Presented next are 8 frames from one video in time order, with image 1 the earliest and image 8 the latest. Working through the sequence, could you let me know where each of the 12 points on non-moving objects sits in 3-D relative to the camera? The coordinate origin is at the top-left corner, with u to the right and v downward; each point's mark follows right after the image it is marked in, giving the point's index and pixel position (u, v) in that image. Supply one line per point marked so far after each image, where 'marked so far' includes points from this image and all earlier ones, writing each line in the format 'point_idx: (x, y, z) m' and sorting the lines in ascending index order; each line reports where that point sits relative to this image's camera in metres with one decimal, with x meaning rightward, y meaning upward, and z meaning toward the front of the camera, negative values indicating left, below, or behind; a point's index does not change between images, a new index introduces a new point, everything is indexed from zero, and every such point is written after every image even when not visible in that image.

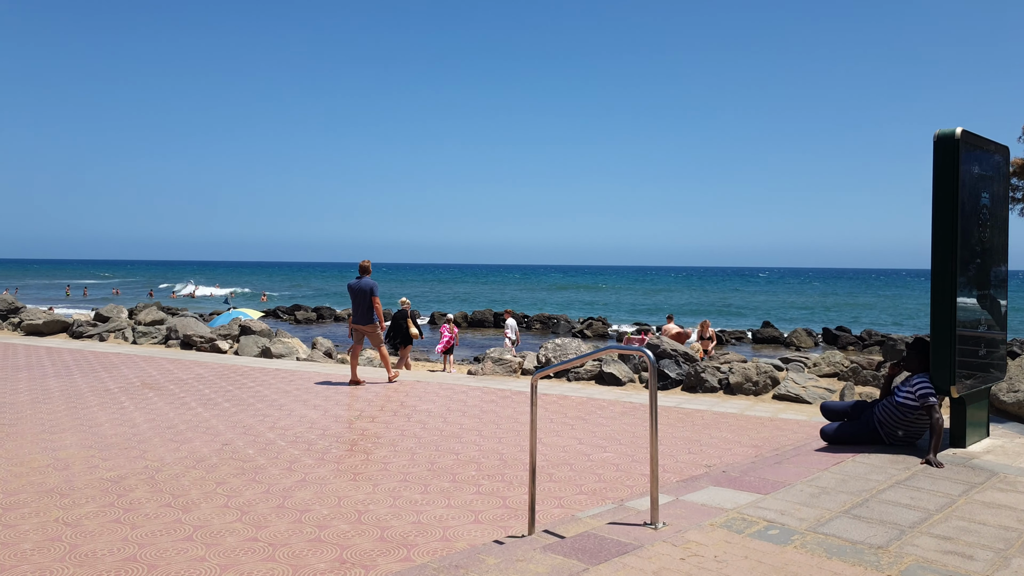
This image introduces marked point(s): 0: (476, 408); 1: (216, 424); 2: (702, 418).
0: (-0.4, -1.4, +8.5) m
1: (-2.9, -1.3, +7.4) m
2: (+2.1, -1.4, +8.4) m
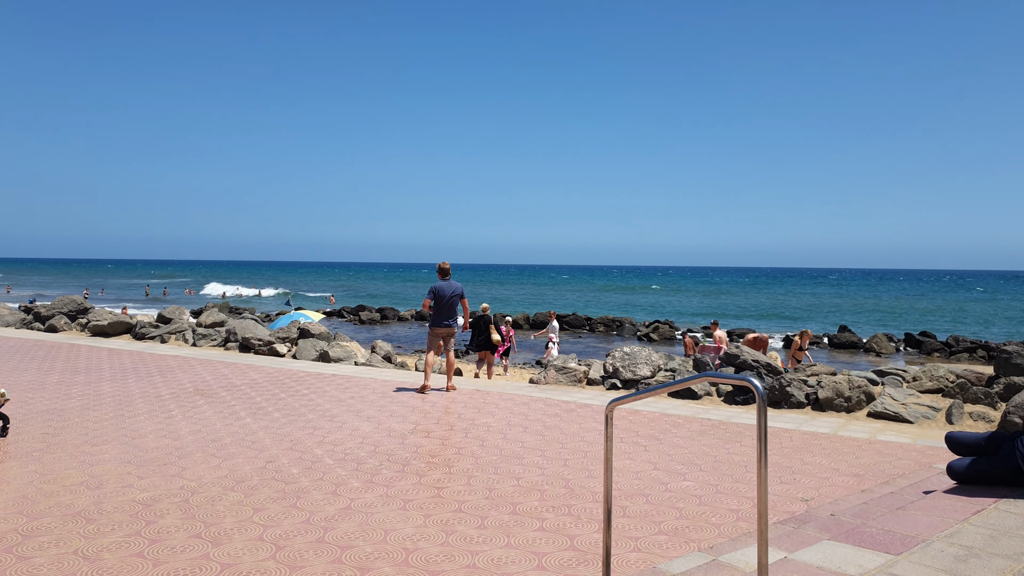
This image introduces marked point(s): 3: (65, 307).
0: (+0.3, -1.4, +7.9) m
1: (-2.3, -1.4, +7.0) m
2: (+2.8, -1.5, +7.6) m
3: (-10.8, -0.5, +18.1) m
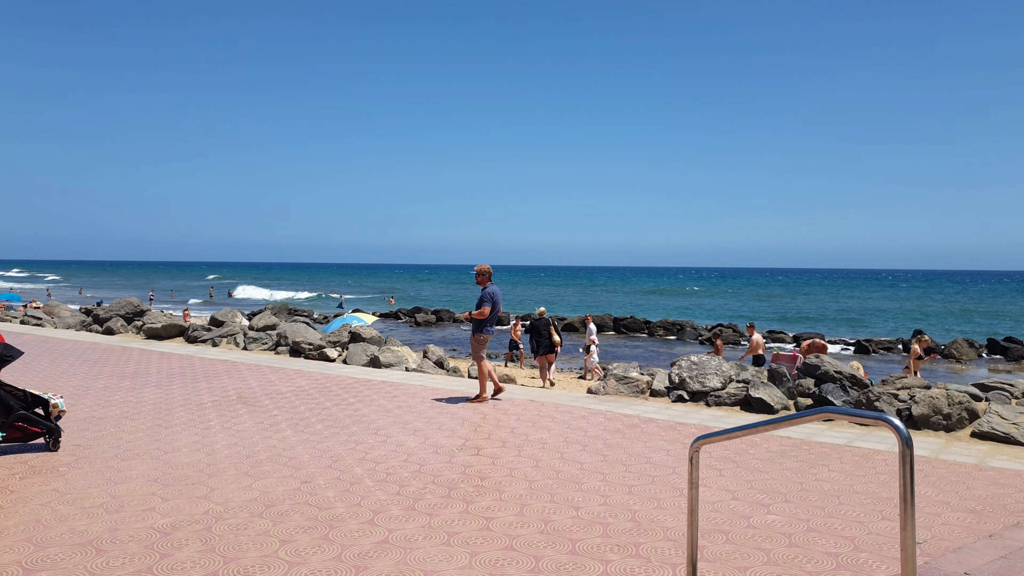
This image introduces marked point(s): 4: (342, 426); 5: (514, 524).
0: (+0.8, -1.5, +7.2) m
1: (-1.8, -1.4, +6.5) m
2: (+3.3, -1.6, +6.7) m
3: (-9.5, -0.5, +18.2) m
4: (-1.7, -1.4, +7.7) m
5: (0.0, -1.5, +4.8) m
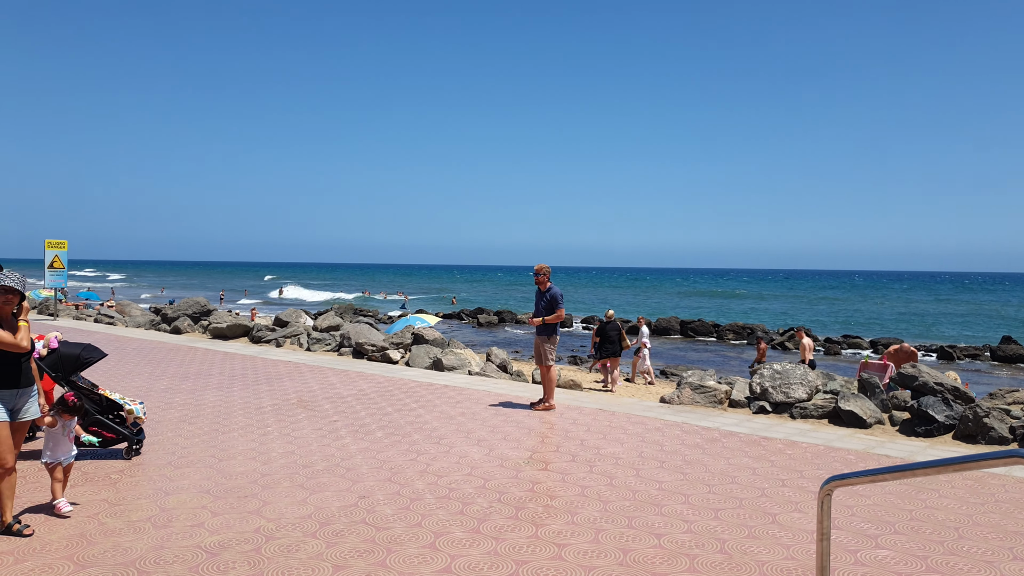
0: (+1.5, -1.5, +6.6) m
1: (-1.2, -1.4, +6.1) m
2: (+3.9, -1.6, +5.9) m
3: (-7.9, -0.5, +18.5) m
4: (-1.1, -1.4, +7.3) m
5: (+0.4, -1.5, +4.3) m
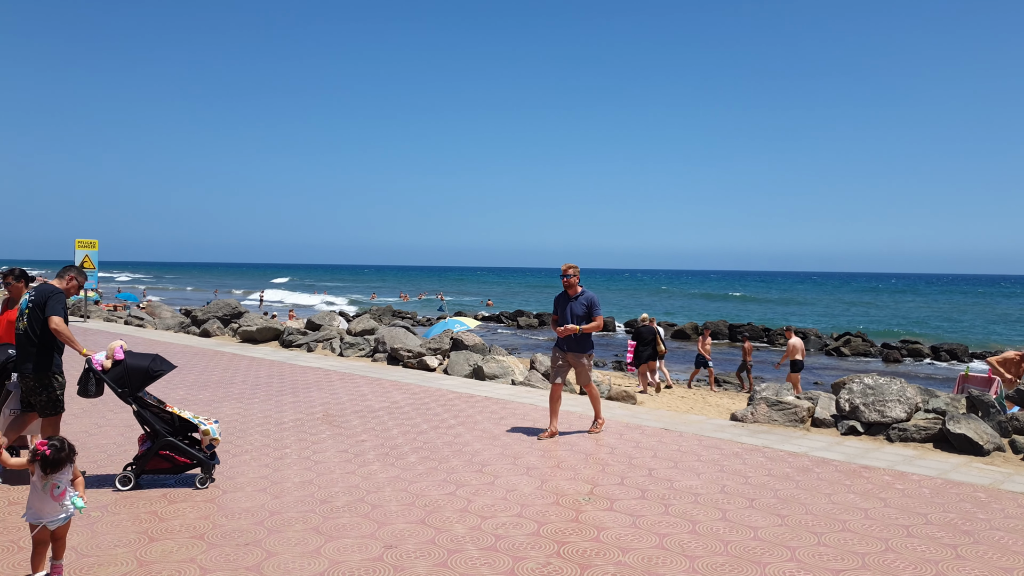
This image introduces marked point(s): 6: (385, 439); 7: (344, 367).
0: (+1.9, -1.5, +5.5) m
1: (-0.9, -1.4, +5.2) m
2: (+4.3, -1.6, +4.7) m
3: (-6.9, -0.6, +17.8) m
4: (-0.6, -1.4, +6.3) m
5: (+0.7, -1.5, +3.3) m
6: (-1.2, -1.4, +7.0) m
7: (-2.7, -1.3, +12.0) m
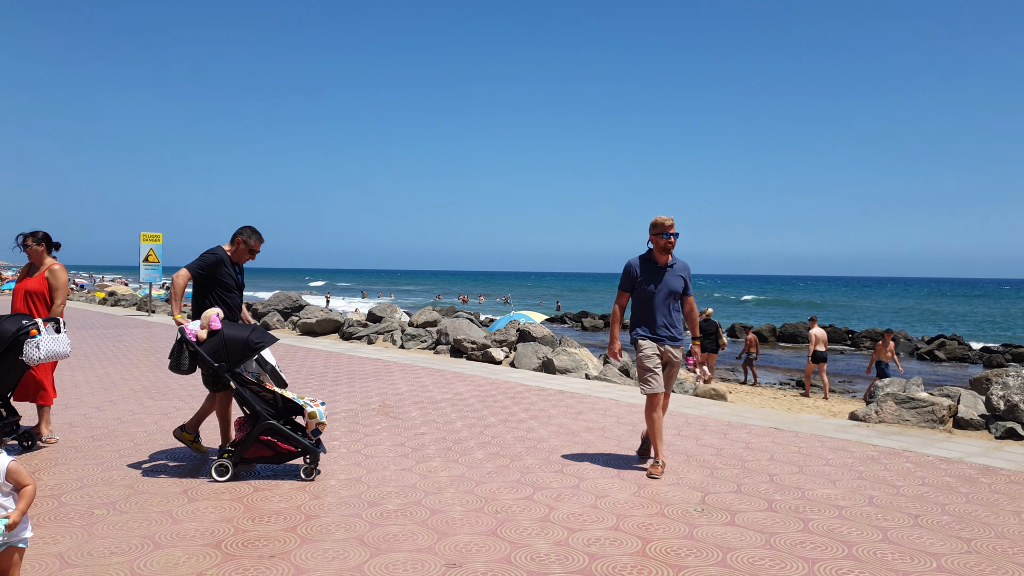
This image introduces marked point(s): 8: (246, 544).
0: (+2.4, -1.2, +4.3) m
1: (-0.3, -1.2, +4.2) m
2: (+4.7, -1.4, +3.3) m
3: (-5.3, -0.4, +17.3) m
4: (0.0, -1.2, +5.3) m
5: (+1.1, -1.3, +2.2) m
6: (-0.5, -1.2, +6.1) m
7: (-1.6, -1.0, +11.1) m
8: (-1.2, -1.2, +3.5) m
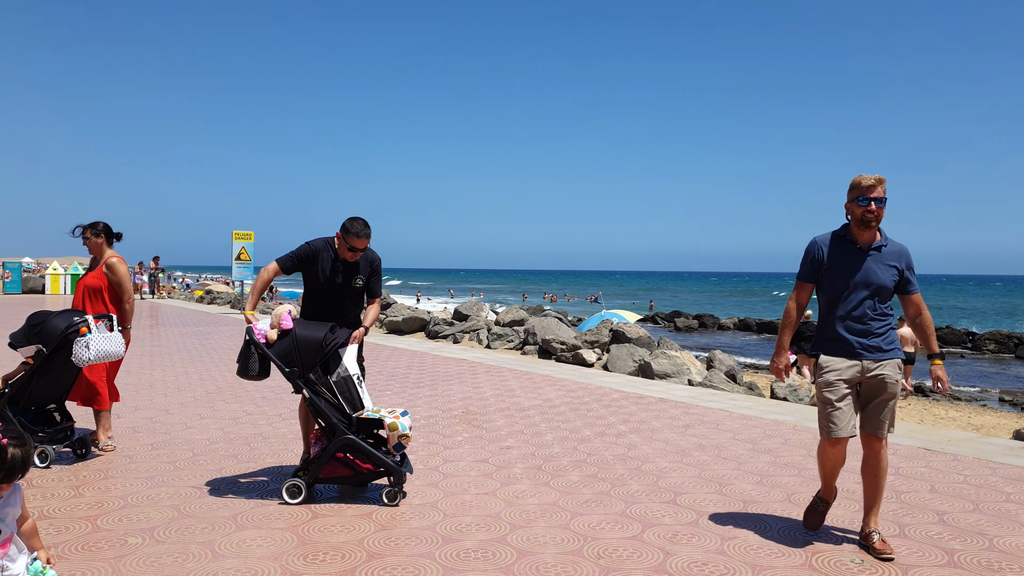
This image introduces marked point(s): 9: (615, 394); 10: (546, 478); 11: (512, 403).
0: (+2.9, -1.2, +3.3) m
1: (+0.1, -1.1, +3.4) m
2: (+5.1, -1.3, +2.0) m
3: (-3.2, -0.3, +17.1) m
4: (+0.6, -1.1, +4.5) m
5: (+1.3, -1.2, +1.3) m
6: (+0.2, -1.1, +5.3) m
7: (-0.3, -1.0, +10.5) m
8: (-0.8, -1.1, +2.8) m
9: (+1.1, -1.1, +7.8) m
10: (+0.2, -1.1, +4.5) m
11: (0.0, -1.1, +7.0) m
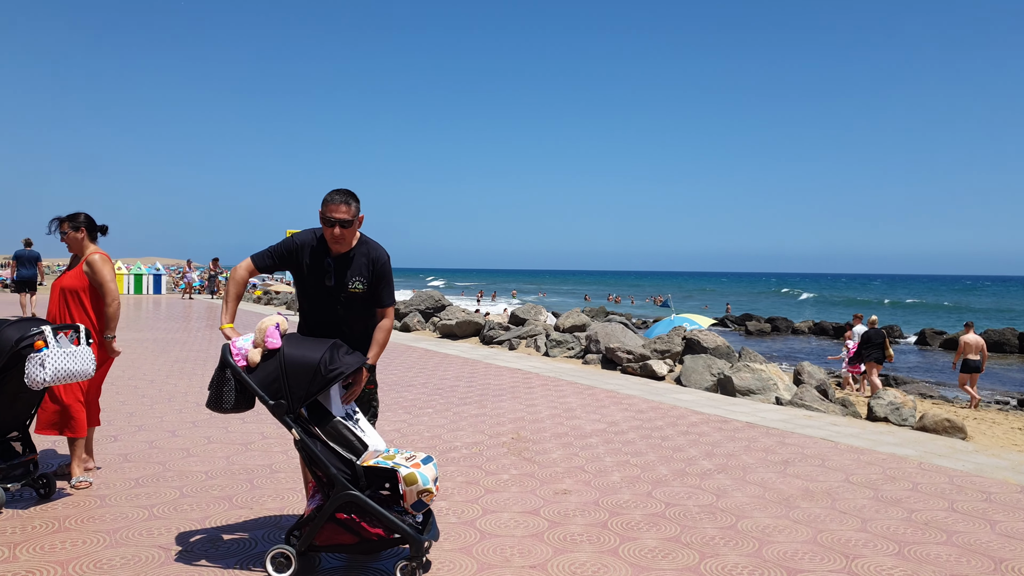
0: (+3.0, -1.2, +2.0) m
1: (+0.3, -1.2, +2.4) m
2: (+5.1, -1.4, +0.6) m
3: (-1.9, -0.3, +16.3) m
4: (+0.9, -1.2, +3.5) m
5: (+1.3, -1.3, +0.2) m
6: (+0.5, -1.1, +4.3) m
7: (+0.5, -1.0, +9.5) m
8: (-0.7, -1.1, +1.9) m
9: (+1.6, -1.1, +6.7) m
10: (+0.5, -1.2, +3.5) m
11: (+0.5, -1.1, +6.0) m
